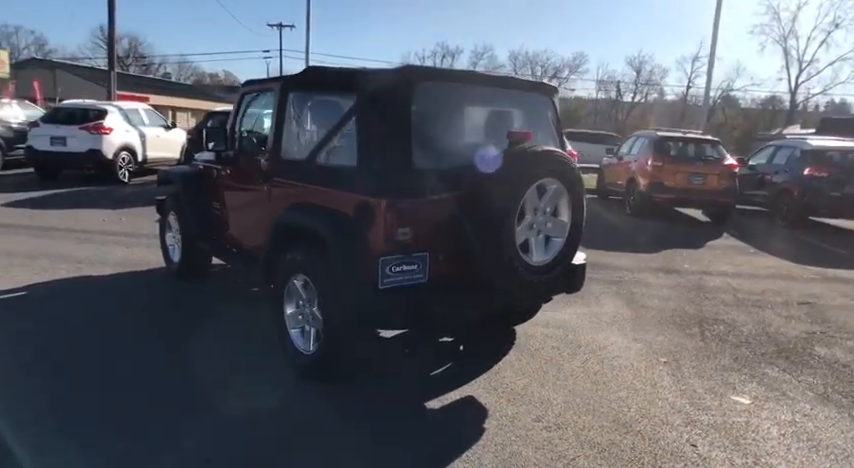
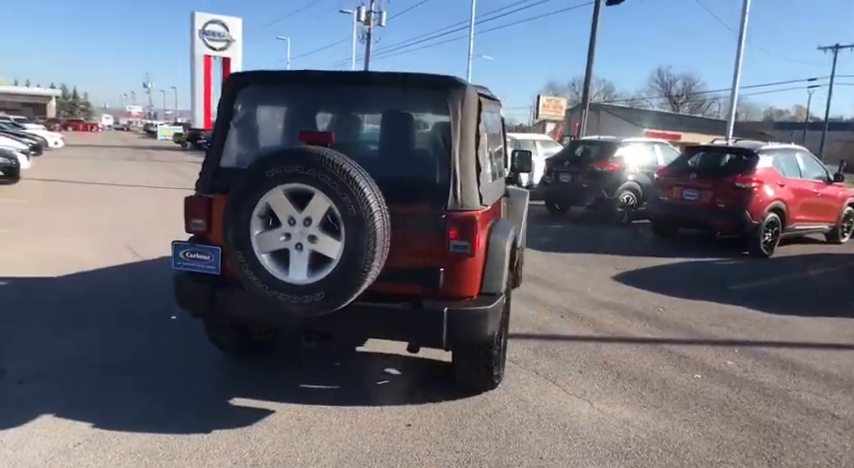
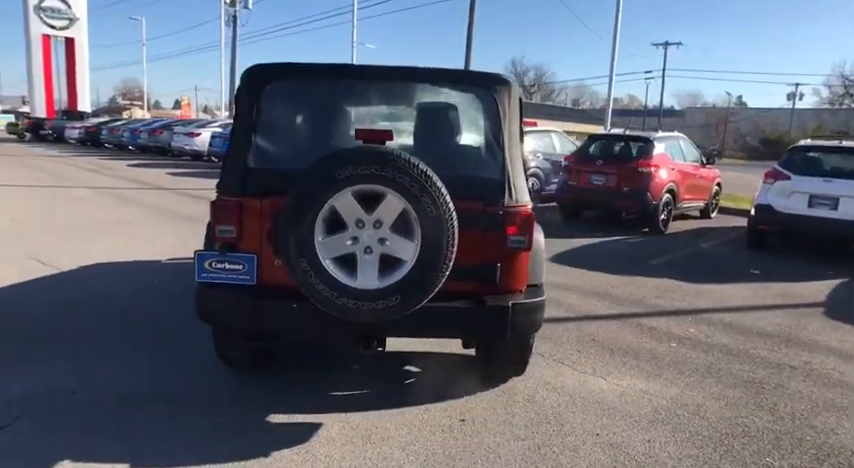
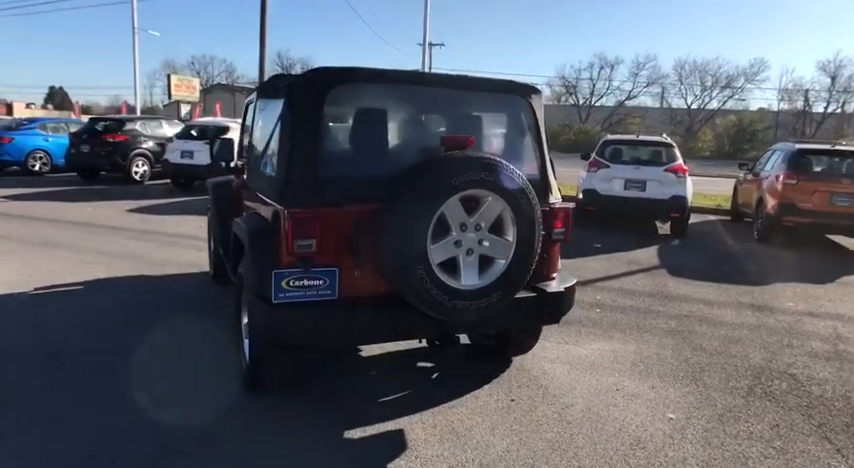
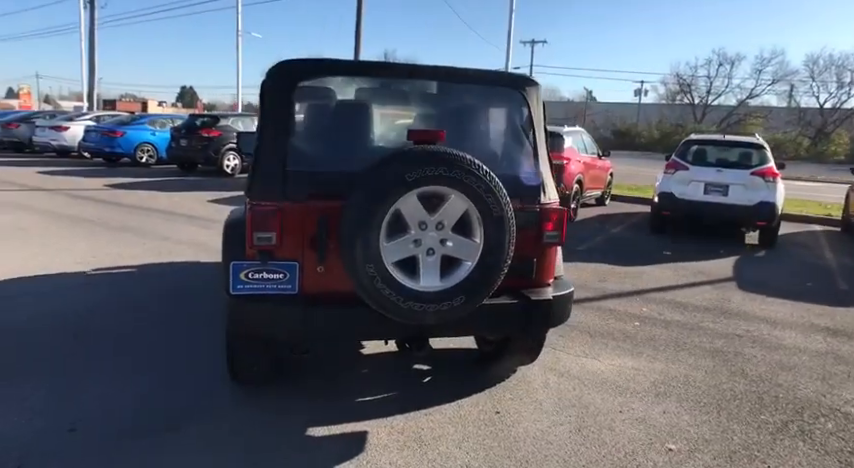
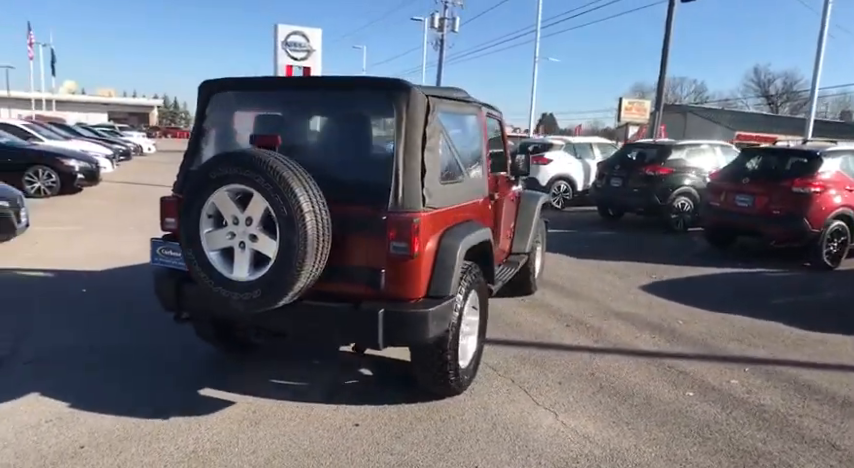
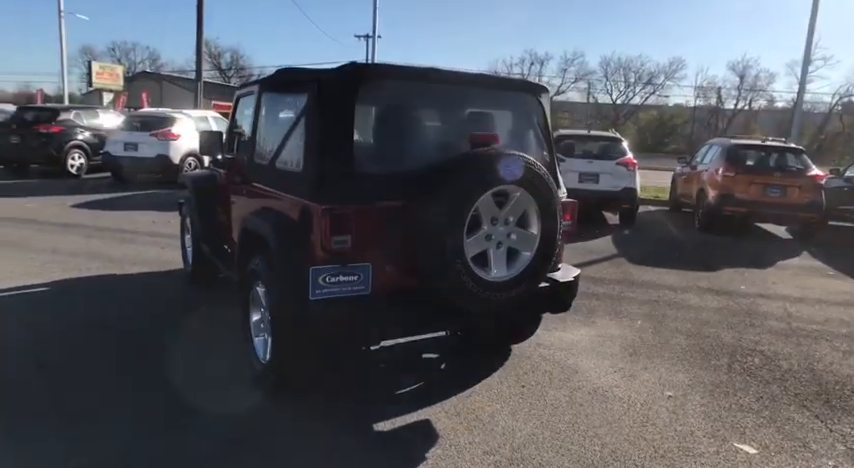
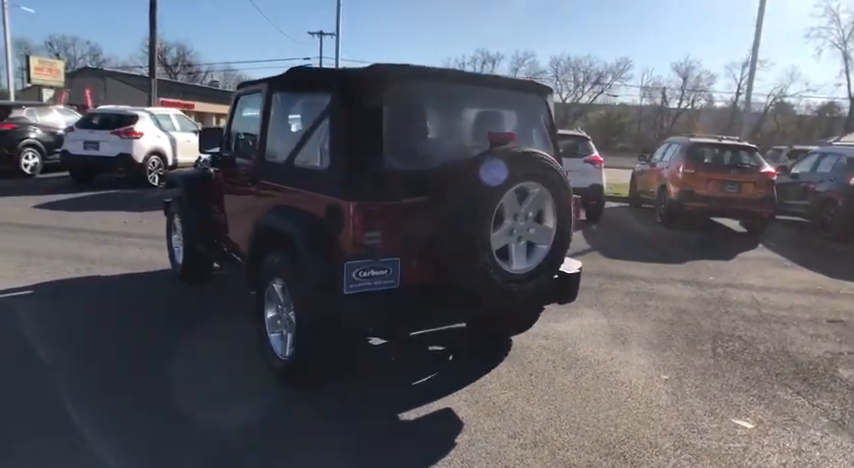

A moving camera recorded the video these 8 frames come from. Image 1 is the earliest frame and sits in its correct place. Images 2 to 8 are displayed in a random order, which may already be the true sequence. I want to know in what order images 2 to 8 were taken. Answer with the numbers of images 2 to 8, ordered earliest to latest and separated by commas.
8, 7, 4, 5, 3, 2, 6
